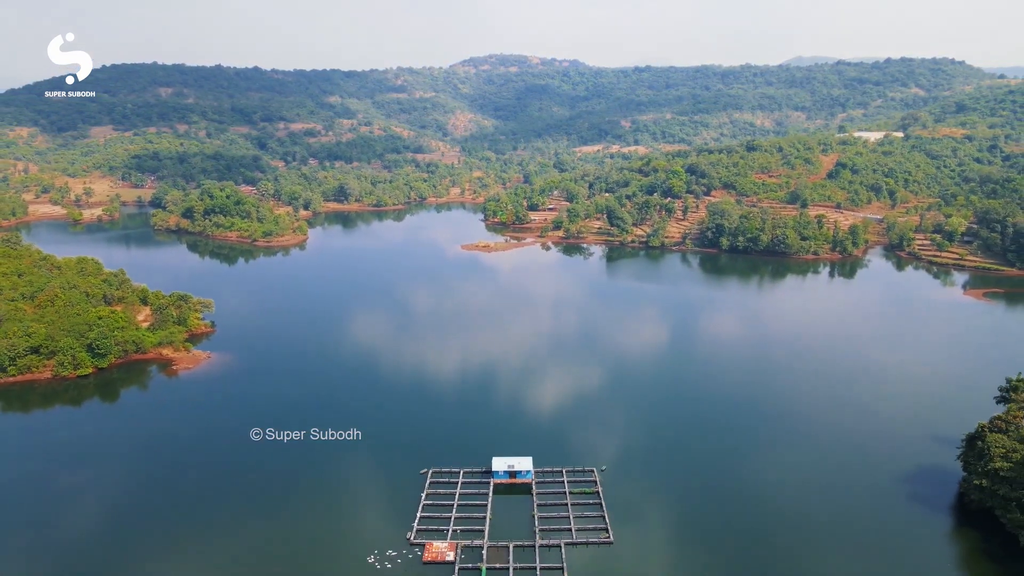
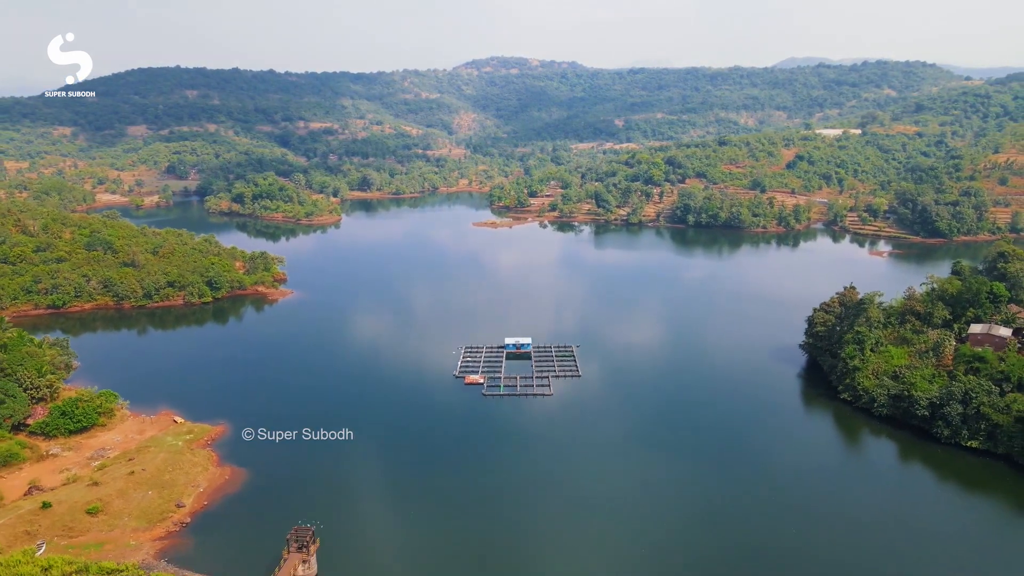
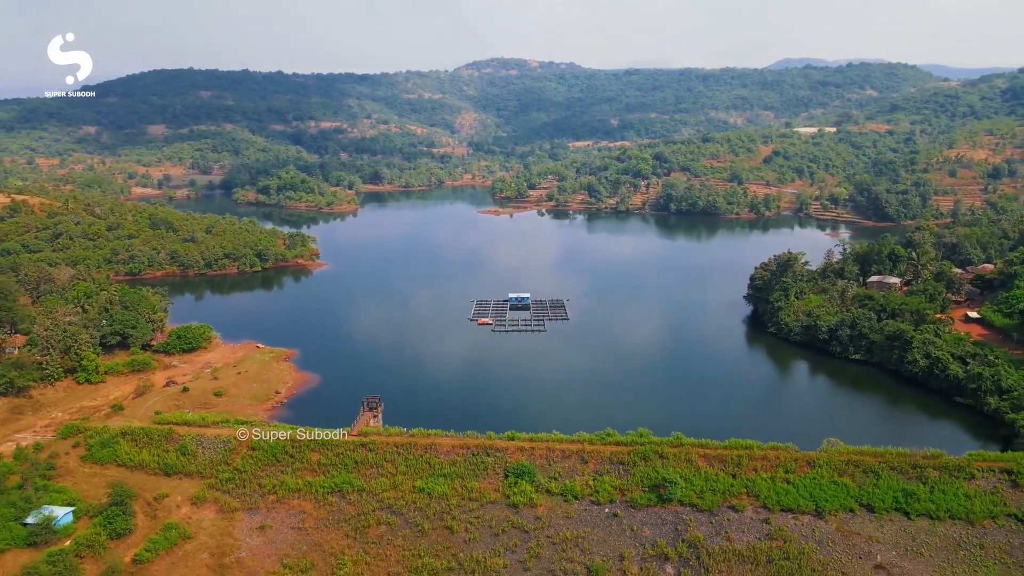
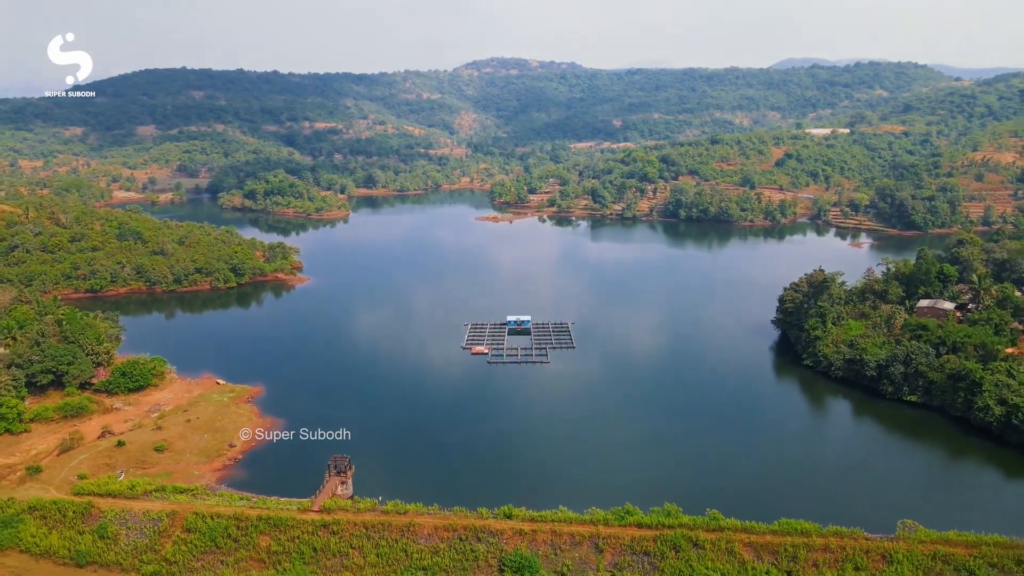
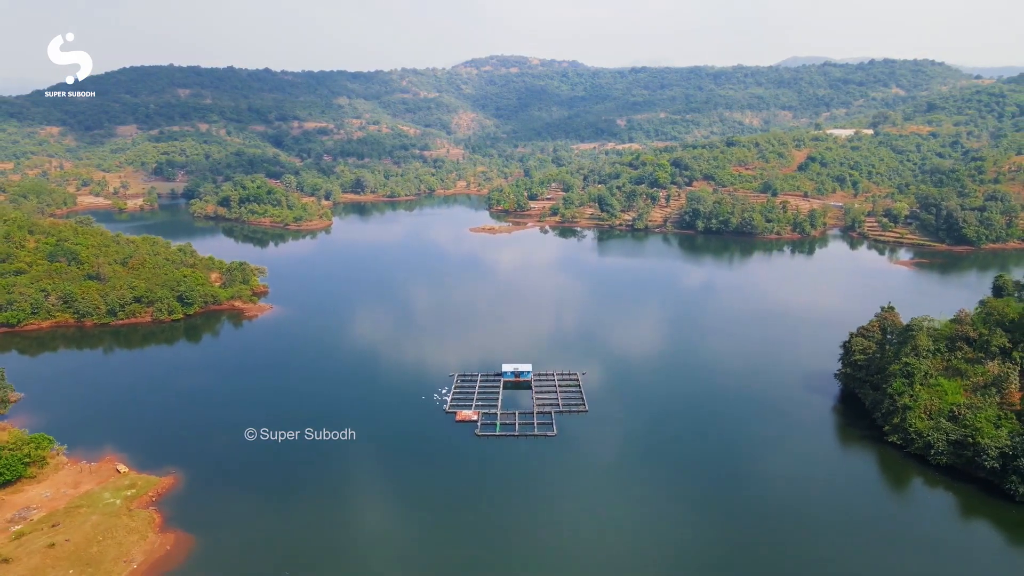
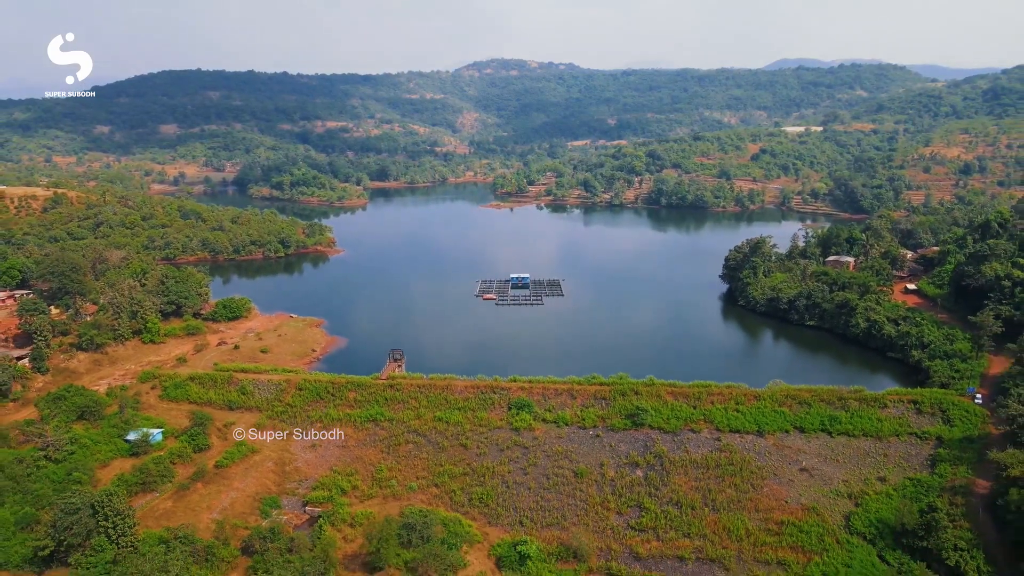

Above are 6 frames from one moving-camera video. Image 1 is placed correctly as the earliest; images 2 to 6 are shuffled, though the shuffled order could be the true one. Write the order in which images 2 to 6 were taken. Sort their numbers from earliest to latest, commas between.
5, 2, 4, 3, 6
